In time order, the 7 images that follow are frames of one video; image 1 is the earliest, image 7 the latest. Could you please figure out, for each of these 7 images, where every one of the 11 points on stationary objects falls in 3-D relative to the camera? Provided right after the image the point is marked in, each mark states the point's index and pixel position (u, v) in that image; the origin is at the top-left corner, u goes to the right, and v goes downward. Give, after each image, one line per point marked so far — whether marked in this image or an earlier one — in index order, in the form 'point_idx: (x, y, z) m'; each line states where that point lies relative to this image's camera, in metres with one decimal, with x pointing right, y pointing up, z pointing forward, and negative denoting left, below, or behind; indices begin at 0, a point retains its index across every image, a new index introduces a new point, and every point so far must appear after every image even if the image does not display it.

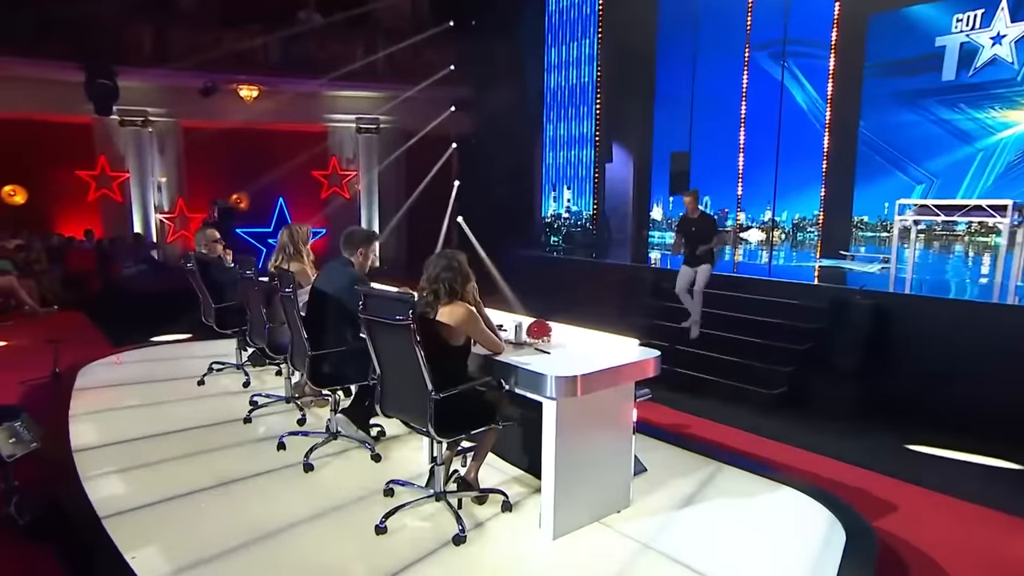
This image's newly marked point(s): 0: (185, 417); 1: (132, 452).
0: (-1.5, -0.6, +5.1) m
1: (-1.7, -0.7, +4.7) m
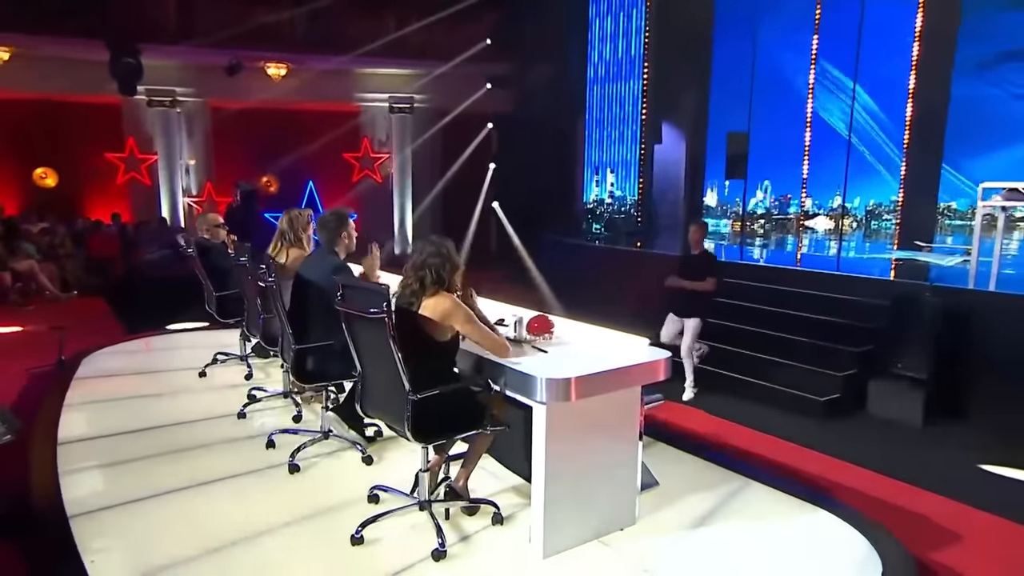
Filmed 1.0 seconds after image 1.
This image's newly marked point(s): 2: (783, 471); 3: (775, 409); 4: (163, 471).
0: (-1.5, -0.6, +4.8) m
1: (-1.7, -0.7, +4.5) m
2: (+1.1, -0.8, +4.6) m
3: (+1.3, -0.6, +5.4) m
4: (-1.4, -0.7, +4.4) m
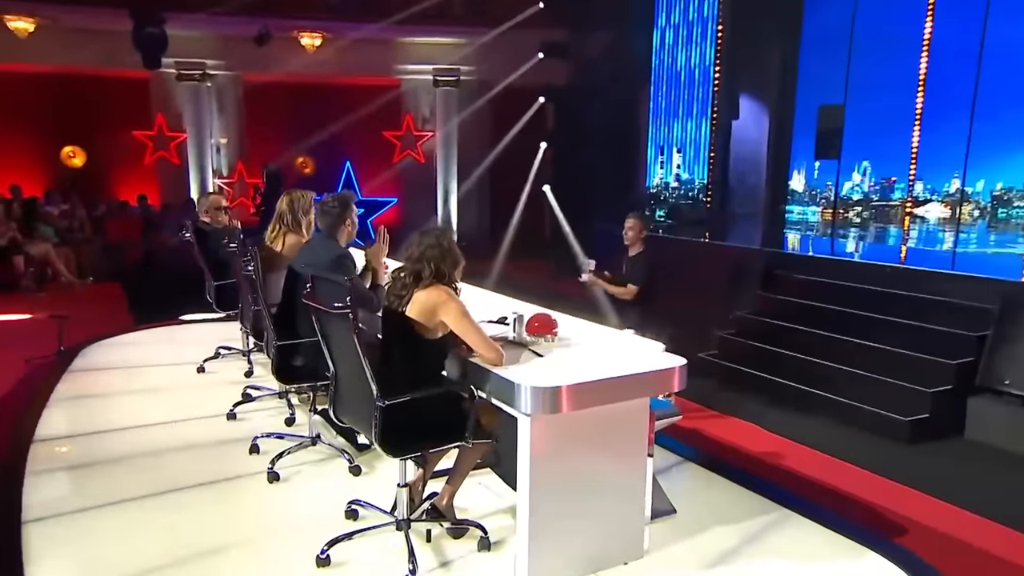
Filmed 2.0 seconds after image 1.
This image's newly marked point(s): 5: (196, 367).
0: (-1.4, -0.5, +4.4) m
1: (-1.6, -0.6, +4.1) m
2: (+1.1, -0.8, +3.8) m
3: (+1.4, -0.6, +4.6) m
4: (-1.4, -0.7, +4.0) m
5: (-1.3, -0.3, +4.6) m
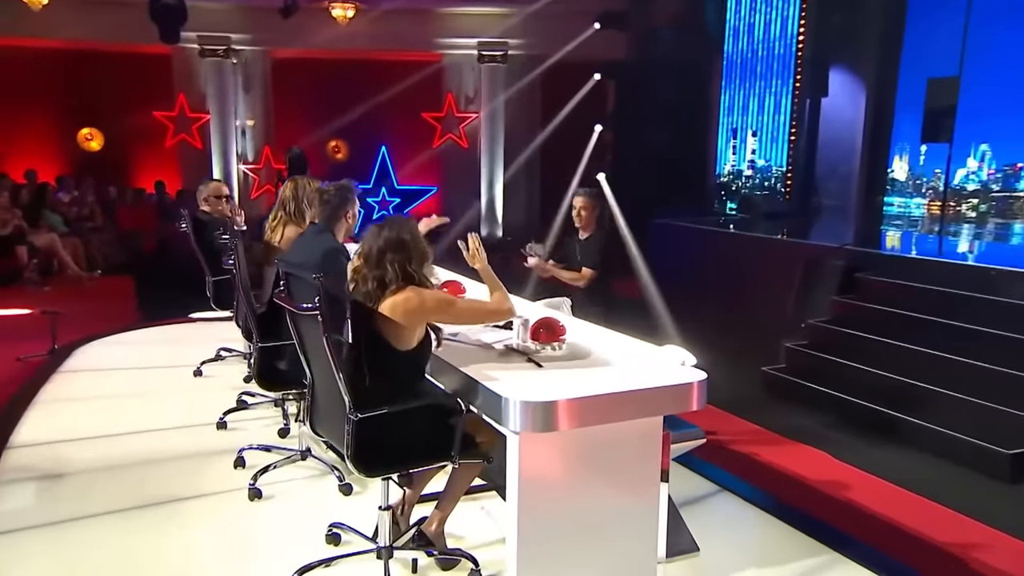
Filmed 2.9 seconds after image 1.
0: (-1.3, -0.5, +4.0) m
1: (-1.5, -0.6, +3.7) m
2: (+1.2, -0.8, +3.0) m
3: (+1.5, -0.6, +3.8) m
4: (-1.3, -0.6, +3.5) m
5: (-1.2, -0.3, +4.1) m
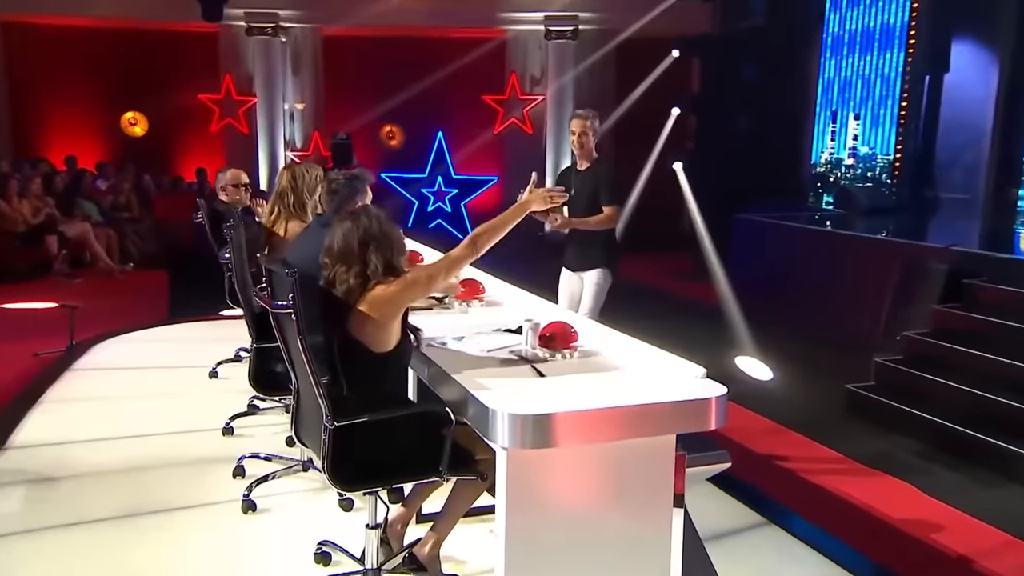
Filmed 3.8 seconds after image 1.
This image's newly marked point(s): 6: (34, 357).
0: (-1.1, -0.5, +3.6) m
1: (-1.4, -0.6, +3.4) m
2: (+1.2, -0.8, +2.4) m
3: (+1.6, -0.7, +3.1) m
4: (-1.3, -0.6, +3.2) m
5: (-1.0, -0.3, +3.8) m
6: (-1.7, -0.2, +3.8) m
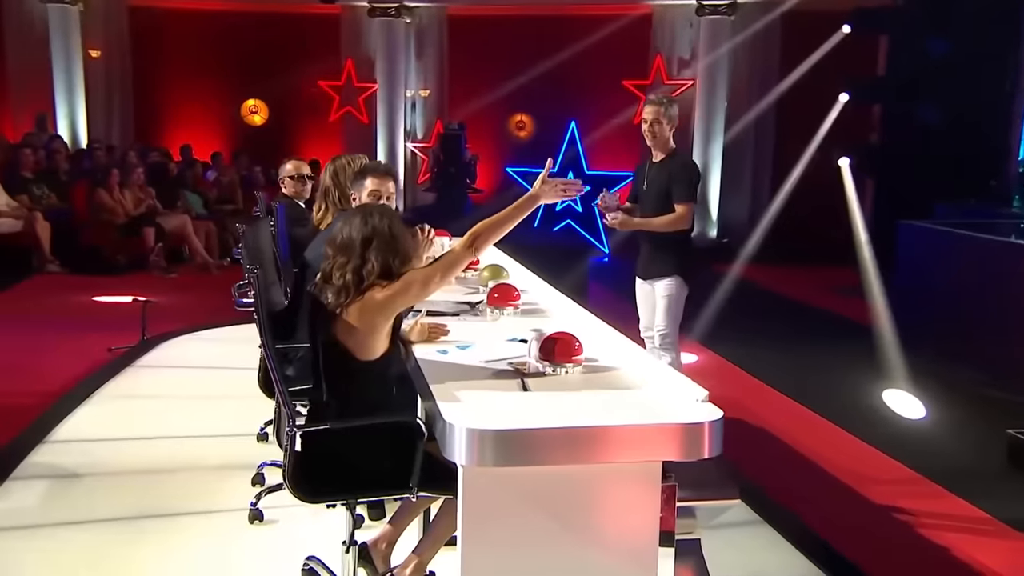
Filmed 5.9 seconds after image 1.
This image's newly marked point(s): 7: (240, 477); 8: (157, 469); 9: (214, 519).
0: (-0.8, -0.5, +3.3) m
1: (-1.2, -0.5, +3.1) m
2: (+1.1, -0.9, +1.6) m
3: (+1.7, -0.7, +2.1) m
4: (-1.1, -0.6, +2.9) m
5: (-0.7, -0.3, +3.4) m
6: (-1.4, -0.2, +3.6) m
7: (-0.7, -0.6, +2.9) m
8: (-0.9, -0.6, +3.0) m
9: (-0.7, -0.7, +2.6) m
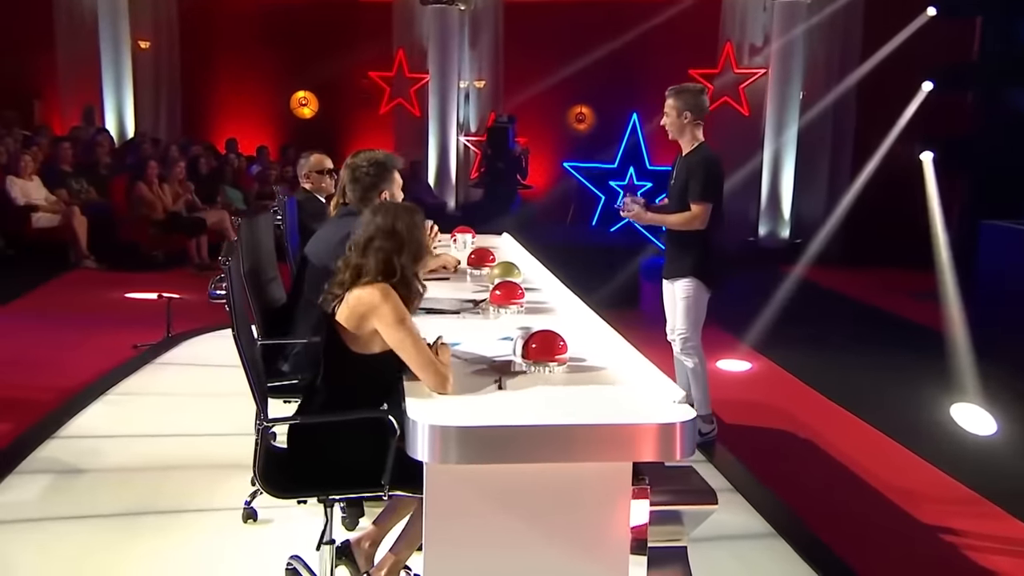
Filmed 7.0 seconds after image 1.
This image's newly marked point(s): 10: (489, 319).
0: (-0.7, -0.4, +3.1) m
1: (-1.1, -0.5, +3.0) m
2: (+1.1, -0.9, +1.2) m
3: (+1.7, -0.8, +1.7) m
4: (-1.0, -0.6, +2.7) m
5: (-0.6, -0.3, +3.2) m
6: (-1.2, -0.2, +3.5) m
7: (-0.6, -0.6, +2.7) m
8: (-0.8, -0.6, +2.8) m
9: (-0.7, -0.6, +2.4) m
10: (0.0, -0.1, +1.8) m
